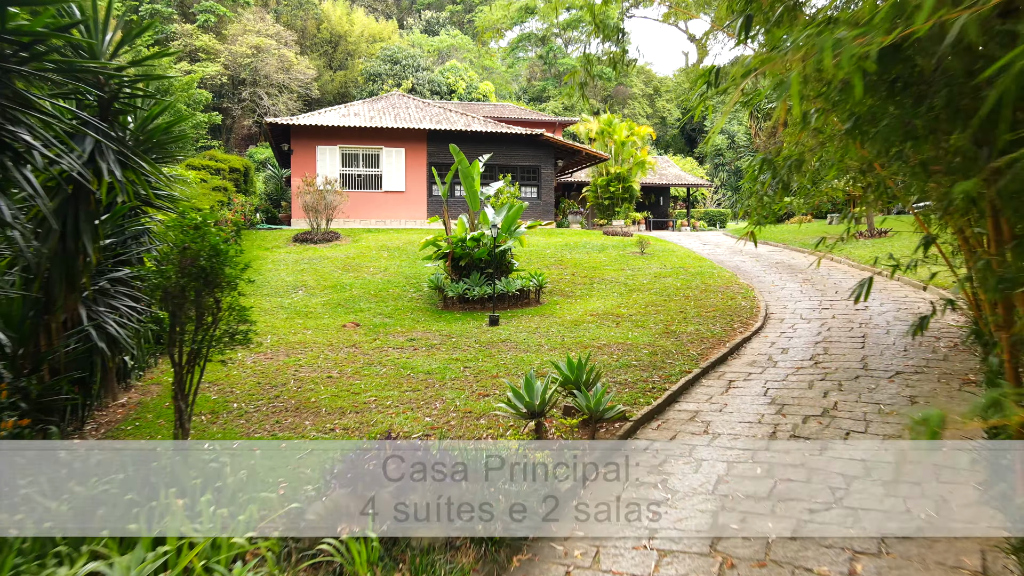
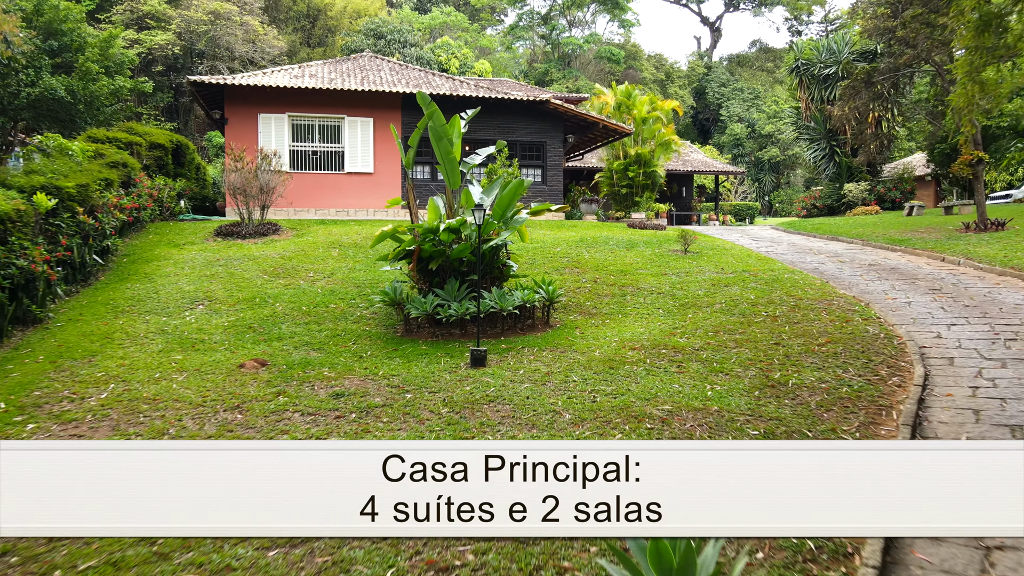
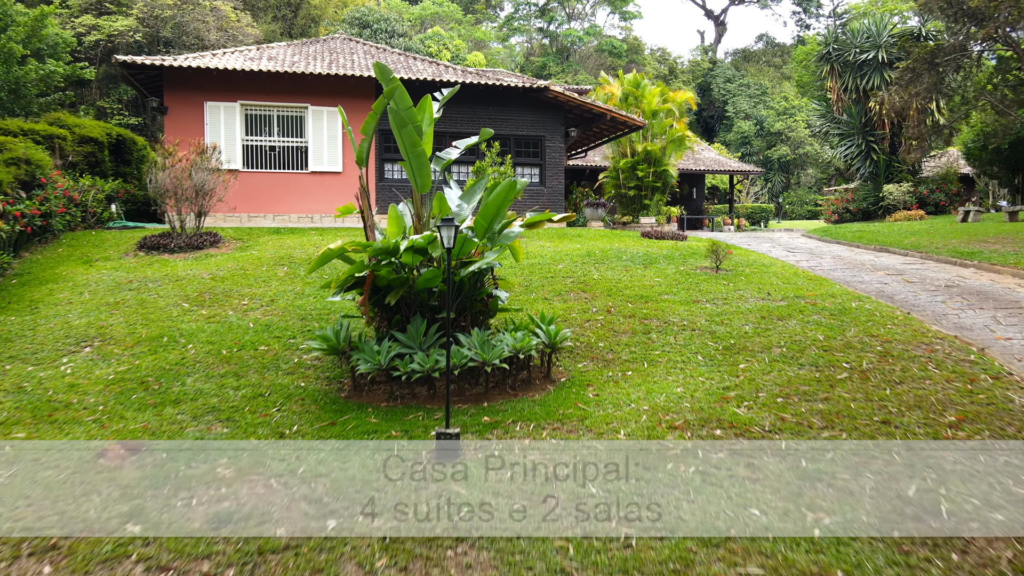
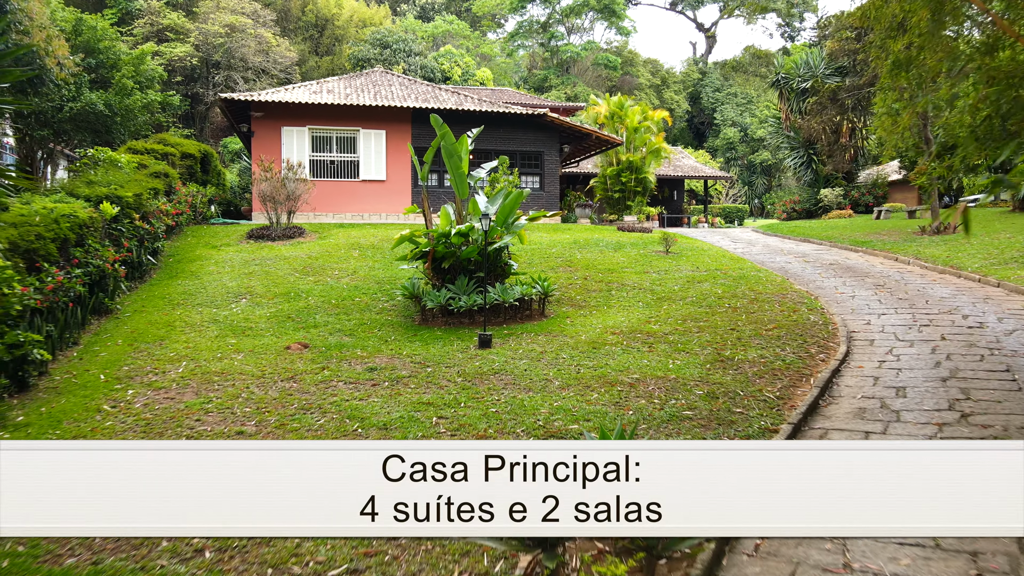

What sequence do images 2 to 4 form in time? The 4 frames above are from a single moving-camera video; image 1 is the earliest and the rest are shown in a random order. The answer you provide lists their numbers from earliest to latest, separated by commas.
4, 2, 3
